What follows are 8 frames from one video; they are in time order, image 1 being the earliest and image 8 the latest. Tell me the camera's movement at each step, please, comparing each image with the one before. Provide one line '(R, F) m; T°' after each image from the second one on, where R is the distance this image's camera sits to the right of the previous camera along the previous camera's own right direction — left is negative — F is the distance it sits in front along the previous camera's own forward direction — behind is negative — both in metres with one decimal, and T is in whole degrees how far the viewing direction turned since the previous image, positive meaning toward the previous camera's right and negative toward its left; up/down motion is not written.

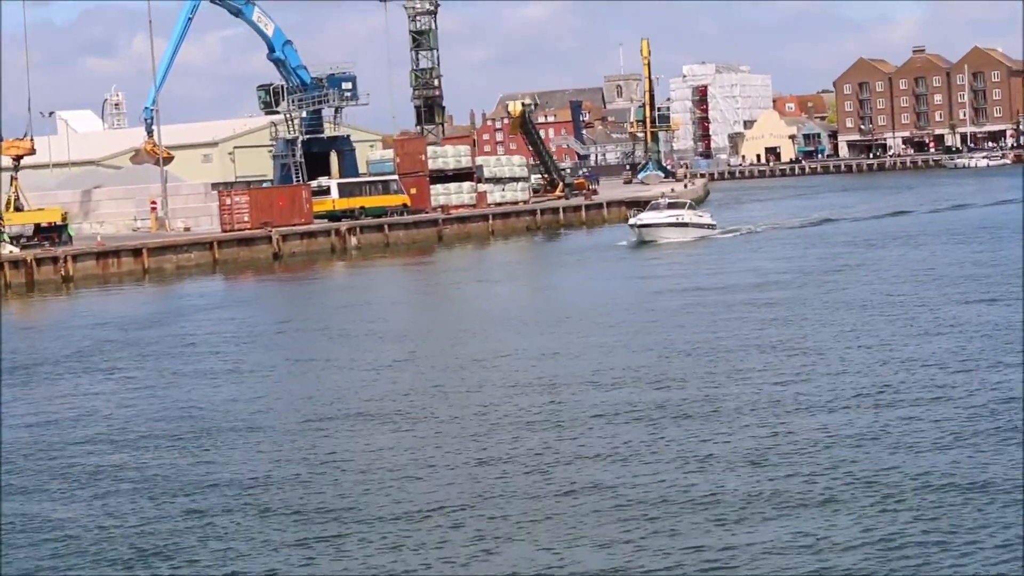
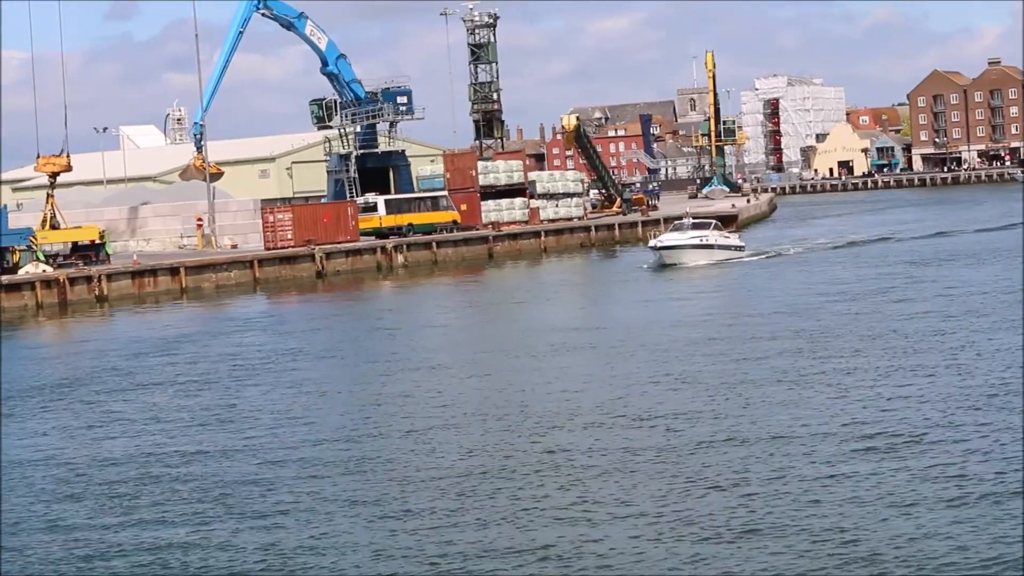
(+0.4, +1.0) m; -2°
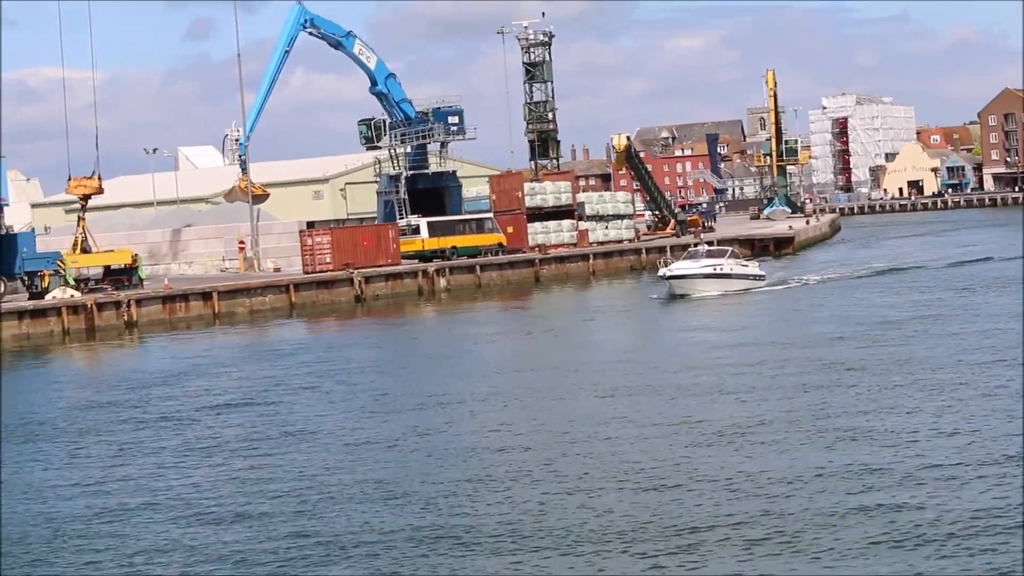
(+0.4, +1.0) m; -2°
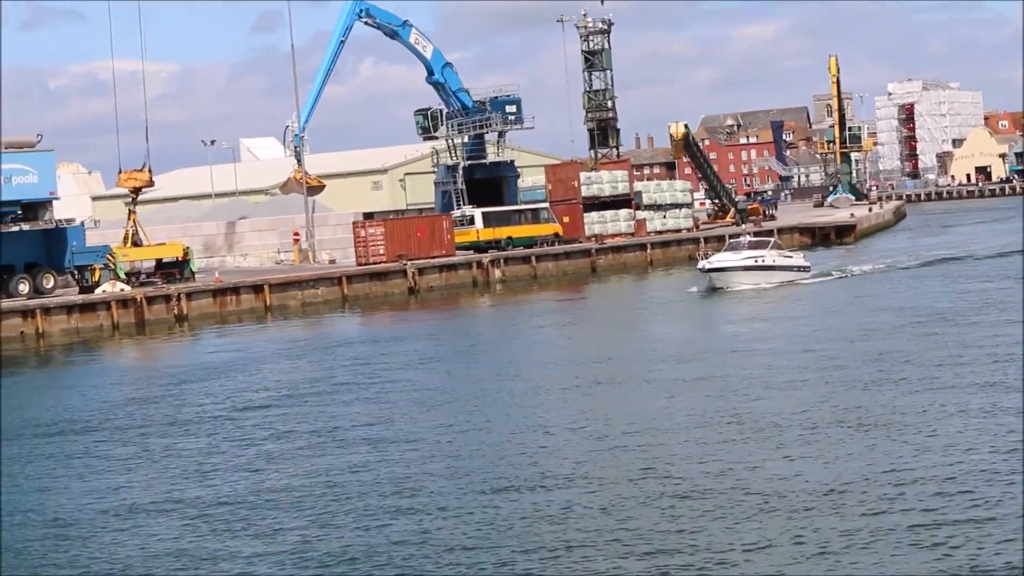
(+0.2, +0.4) m; -2°
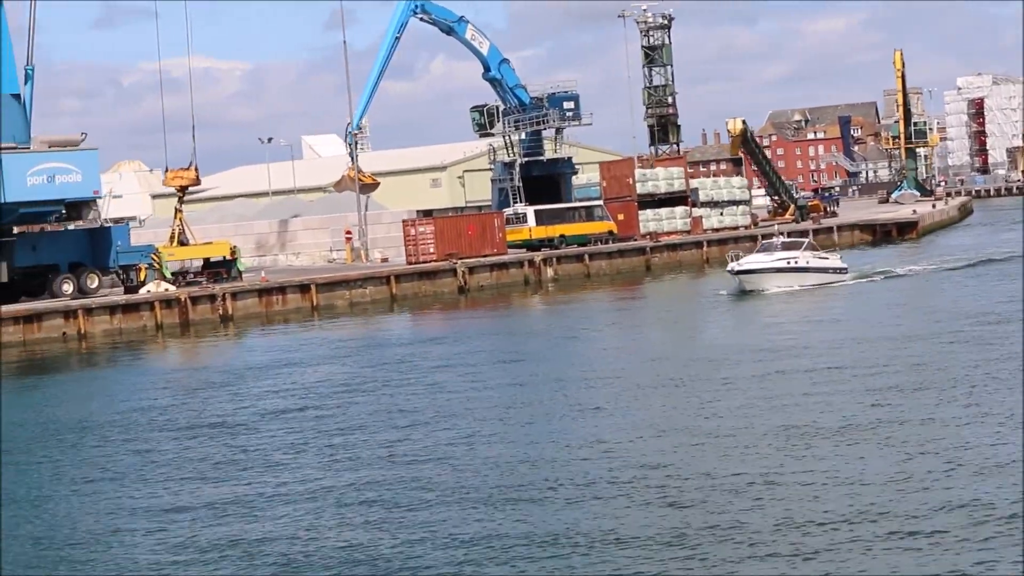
(+0.3, +0.5) m; -2°
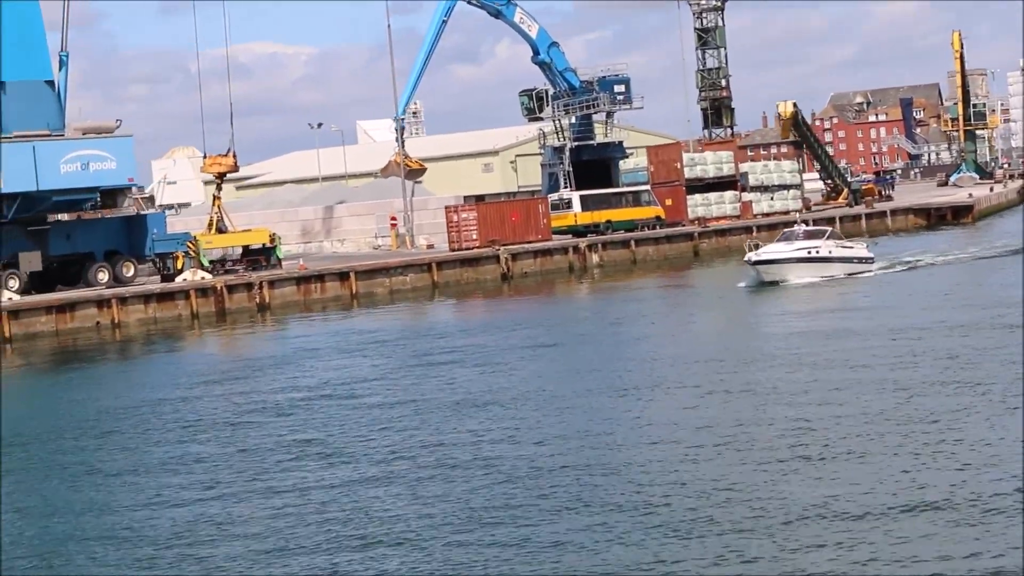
(+0.3, +0.5) m; -2°
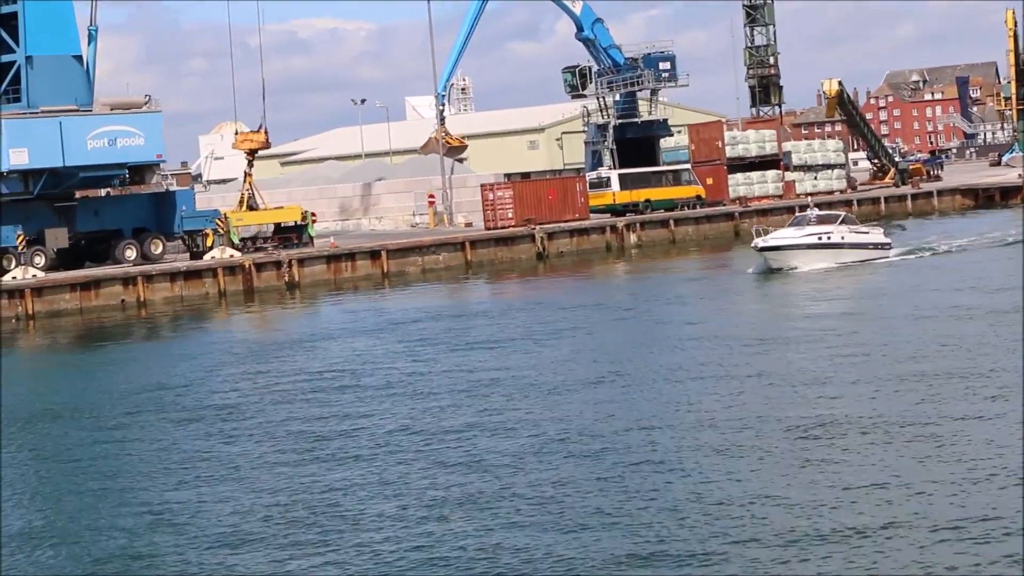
(+0.3, +0.5) m; -1°
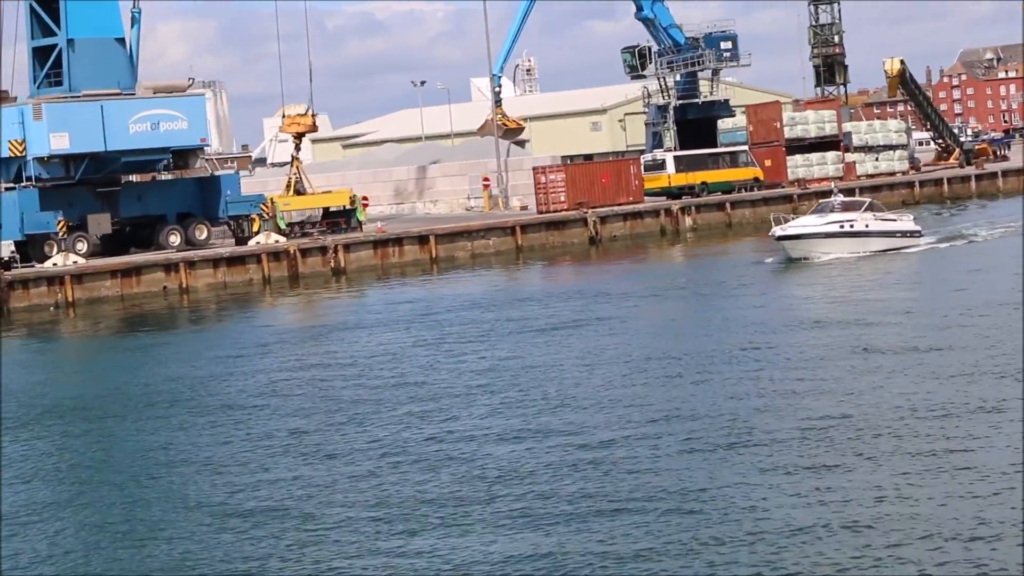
(+0.3, +0.5) m; -2°
